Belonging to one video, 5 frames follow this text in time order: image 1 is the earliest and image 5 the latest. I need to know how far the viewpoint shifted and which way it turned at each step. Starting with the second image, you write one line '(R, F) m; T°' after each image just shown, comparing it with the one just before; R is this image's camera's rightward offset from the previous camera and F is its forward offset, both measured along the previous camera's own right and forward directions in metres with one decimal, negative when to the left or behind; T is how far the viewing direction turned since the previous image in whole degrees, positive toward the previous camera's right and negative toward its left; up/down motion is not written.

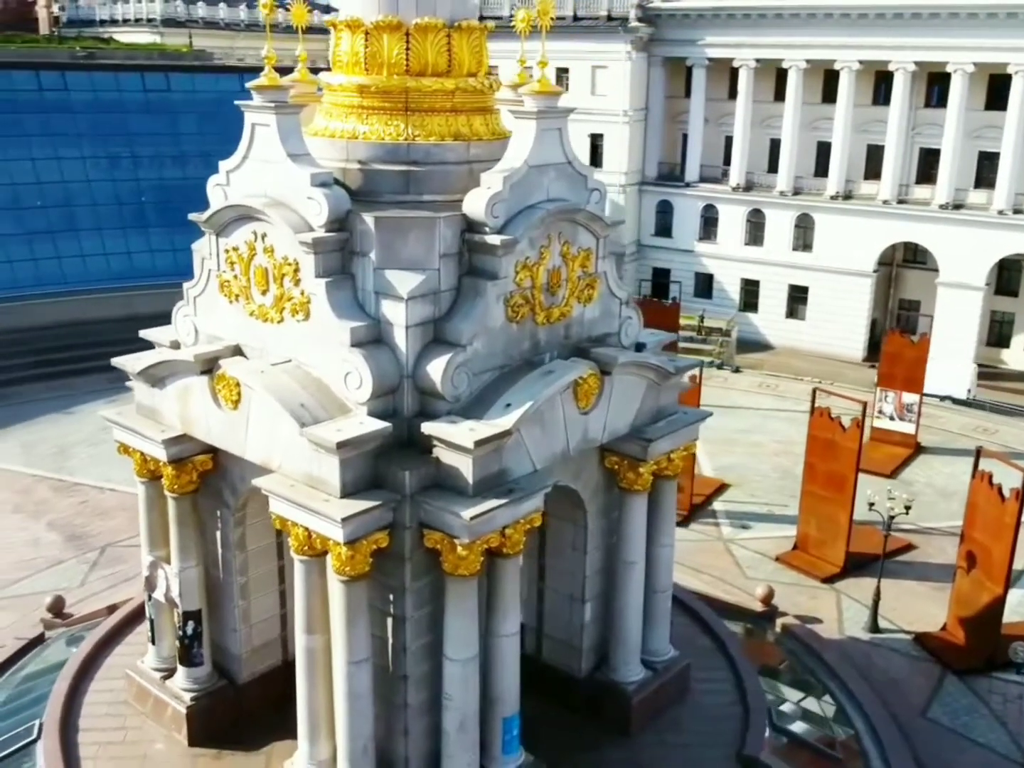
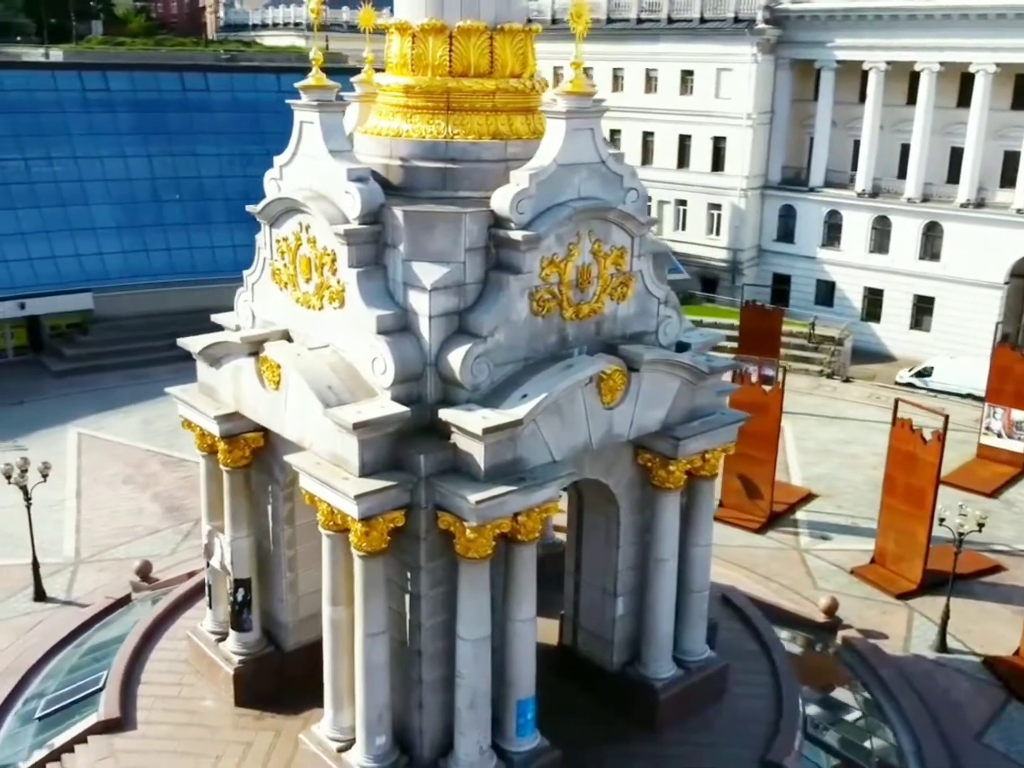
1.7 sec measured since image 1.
(+1.7, -0.3) m; -8°
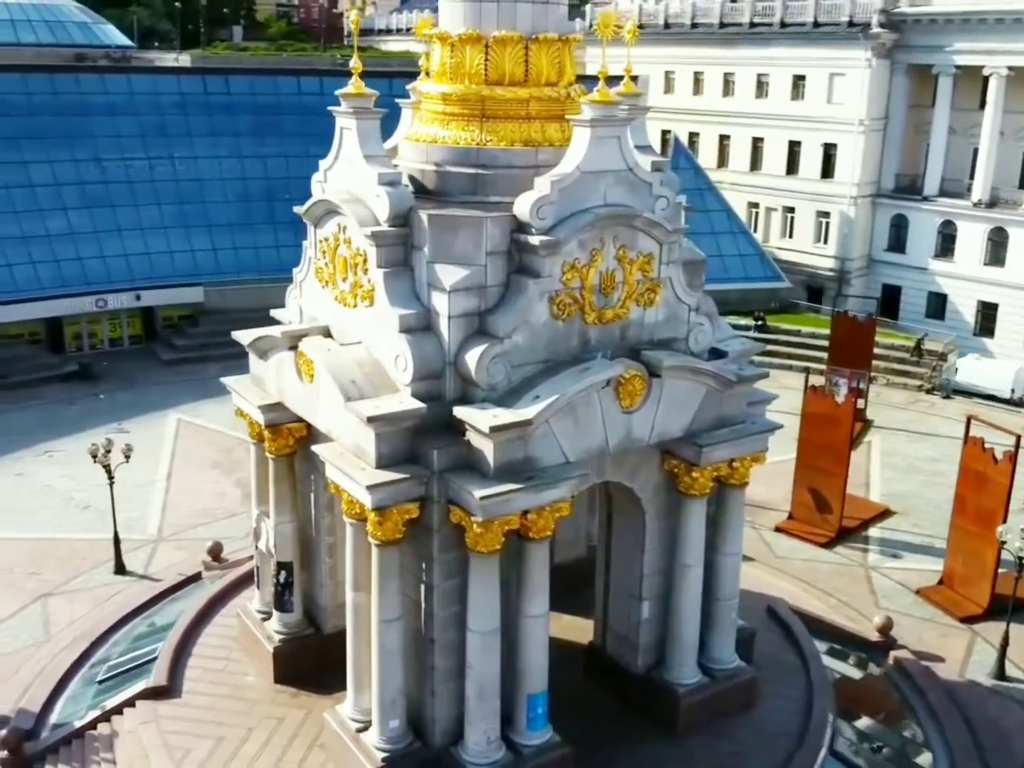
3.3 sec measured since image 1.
(+1.5, -0.3) m; -7°
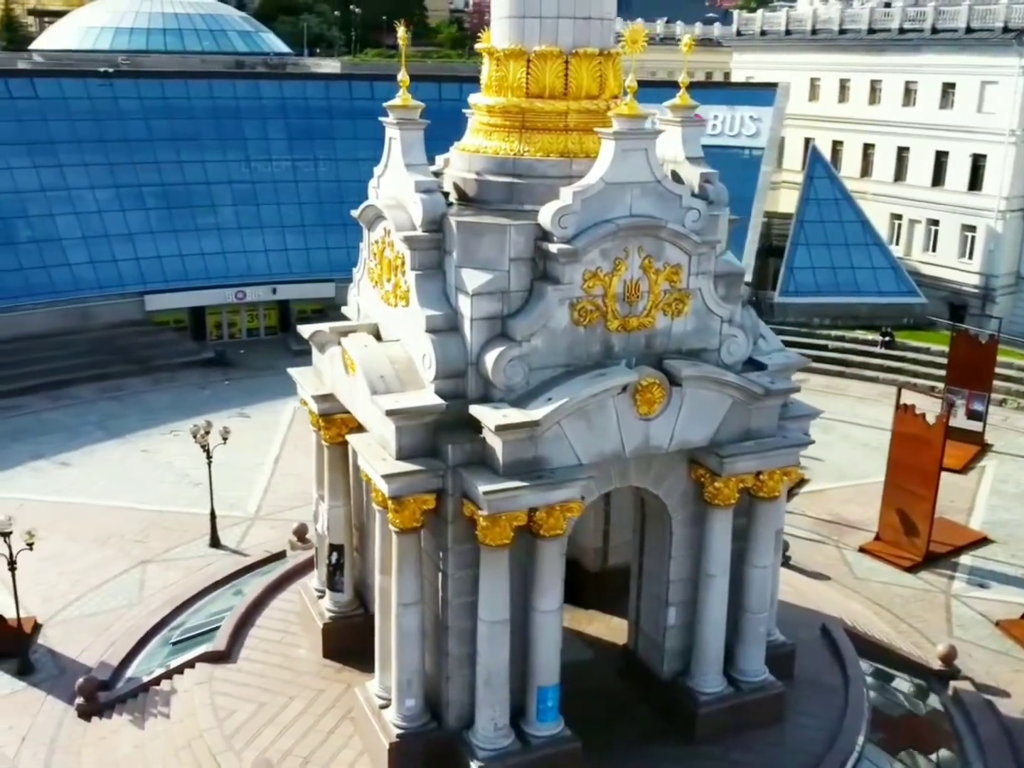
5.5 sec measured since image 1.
(+2.1, -0.4) m; -9°
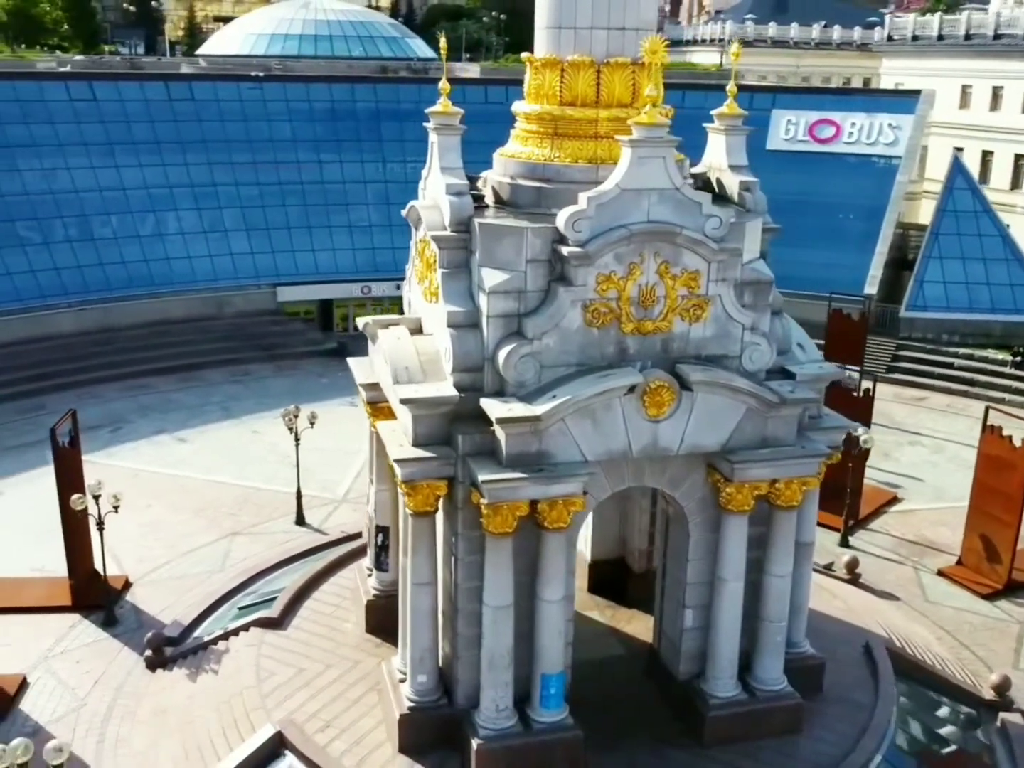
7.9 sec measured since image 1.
(+2.2, -0.5) m; -9°
